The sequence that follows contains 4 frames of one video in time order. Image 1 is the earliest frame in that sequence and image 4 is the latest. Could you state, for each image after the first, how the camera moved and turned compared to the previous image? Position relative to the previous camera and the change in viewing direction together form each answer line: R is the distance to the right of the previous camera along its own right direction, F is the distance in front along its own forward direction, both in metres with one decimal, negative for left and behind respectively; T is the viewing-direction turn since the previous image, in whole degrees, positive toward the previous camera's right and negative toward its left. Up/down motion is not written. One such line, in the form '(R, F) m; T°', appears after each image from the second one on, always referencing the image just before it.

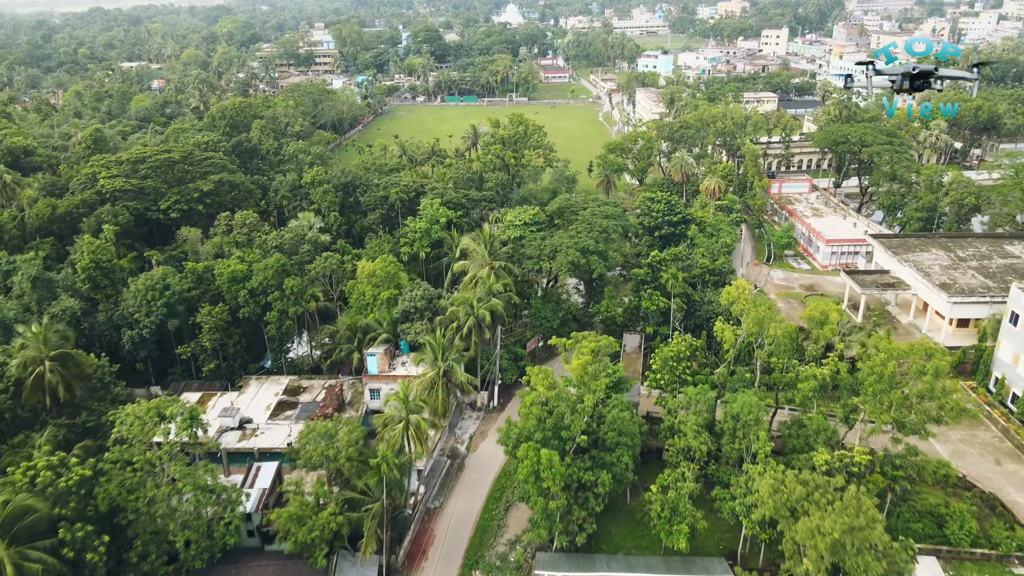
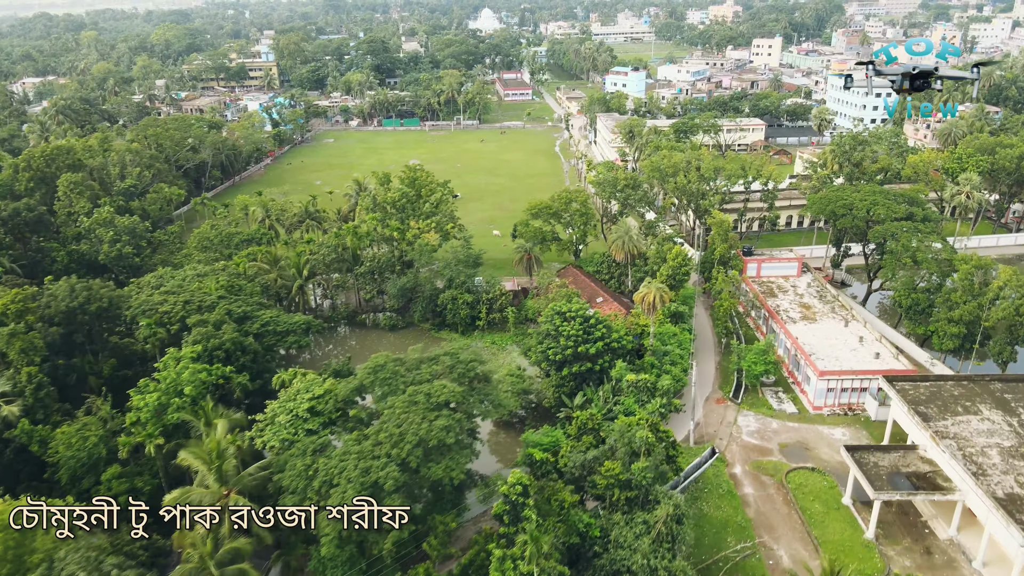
(+6.5, +13.5) m; 0°
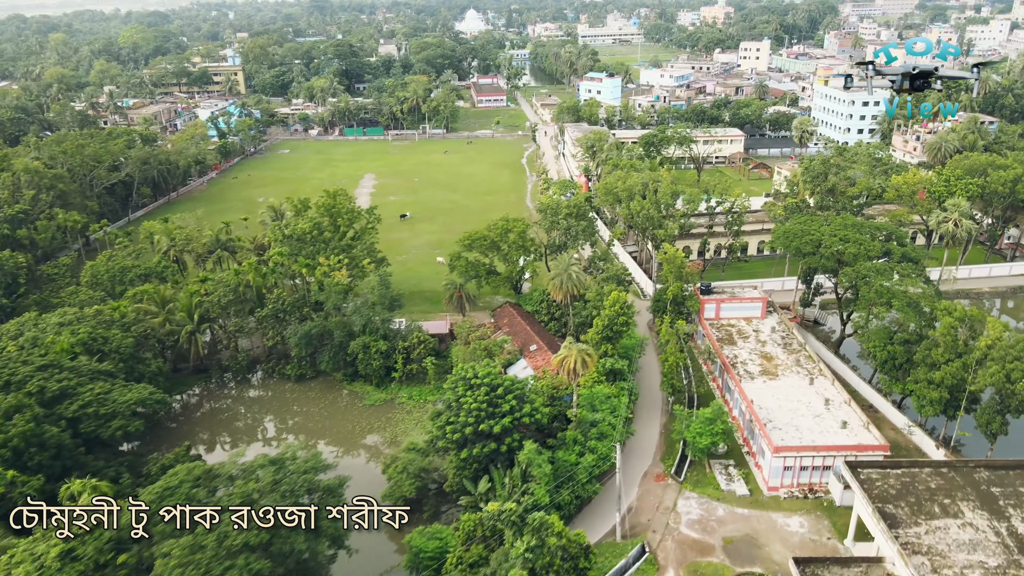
(+3.7, +4.6) m; 0°
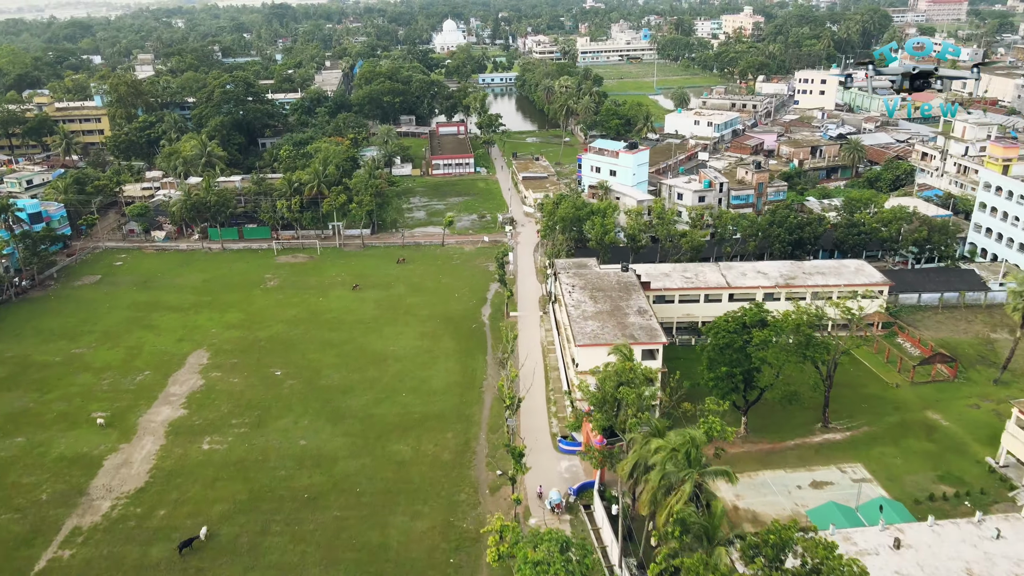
(+2.7, +30.9) m; 0°
